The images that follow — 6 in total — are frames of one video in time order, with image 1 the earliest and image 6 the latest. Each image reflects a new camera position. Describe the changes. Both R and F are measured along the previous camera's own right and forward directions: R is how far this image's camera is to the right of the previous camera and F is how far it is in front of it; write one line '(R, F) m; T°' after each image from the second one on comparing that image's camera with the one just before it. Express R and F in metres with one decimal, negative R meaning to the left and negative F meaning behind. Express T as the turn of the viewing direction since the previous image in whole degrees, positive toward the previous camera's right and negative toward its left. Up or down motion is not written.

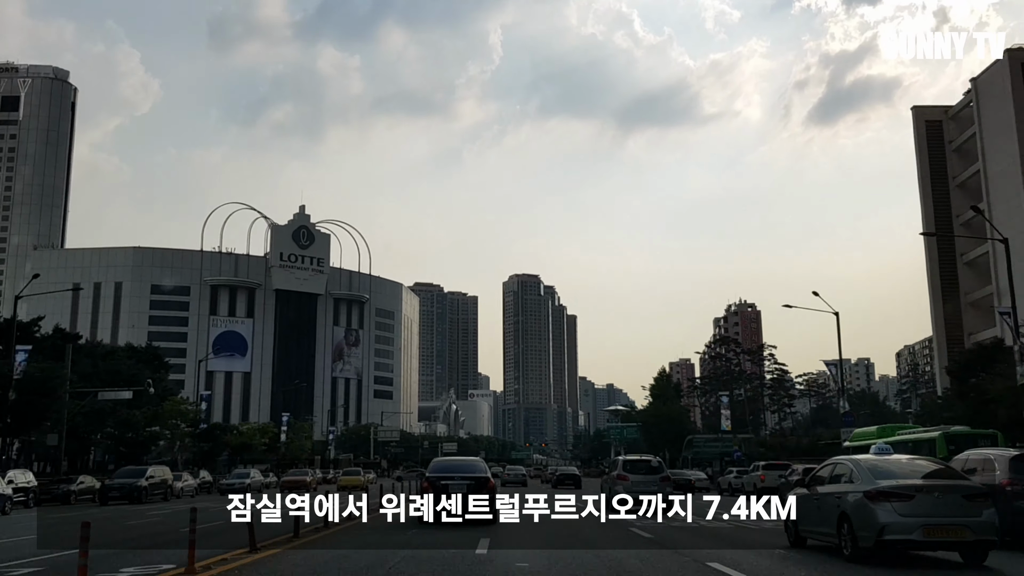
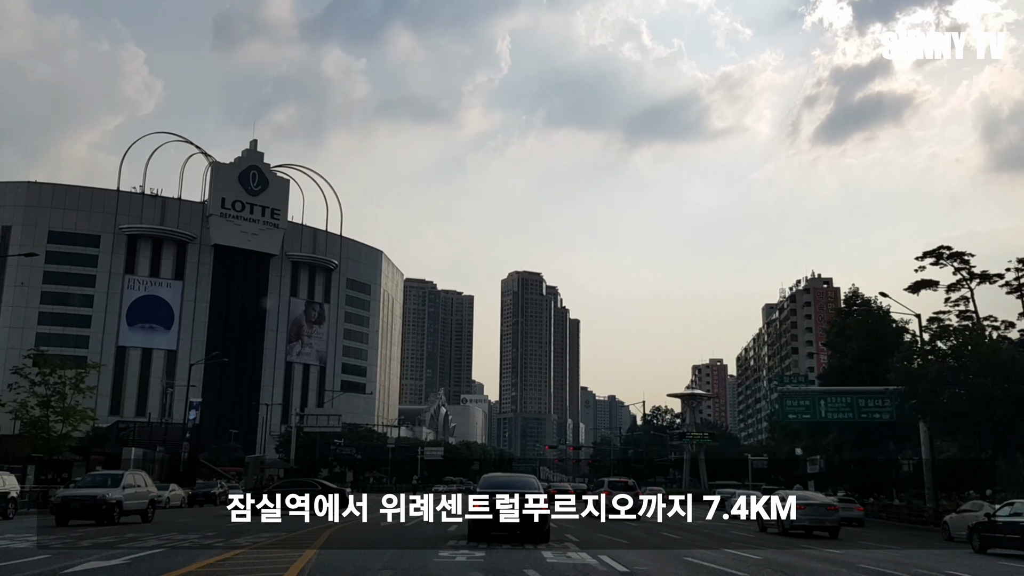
(-0.3, +10.4) m; 0°
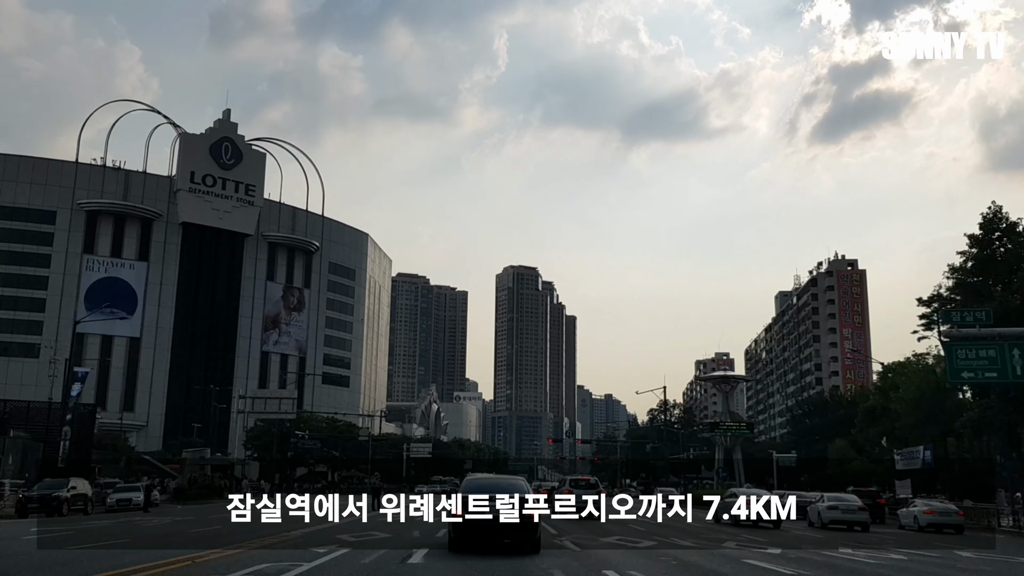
(0.0, +3.0) m; 0°
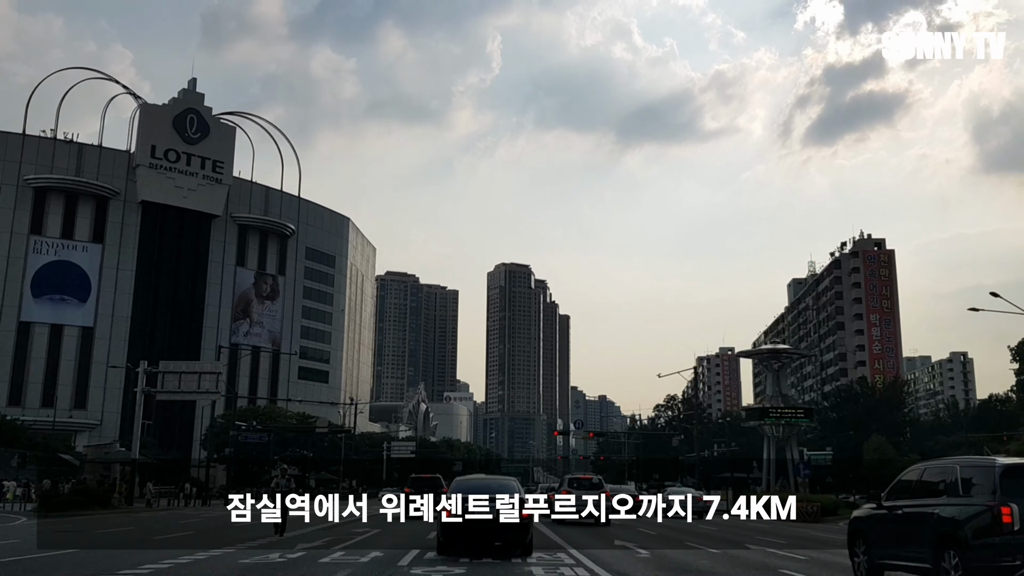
(0.0, +3.0) m; 0°
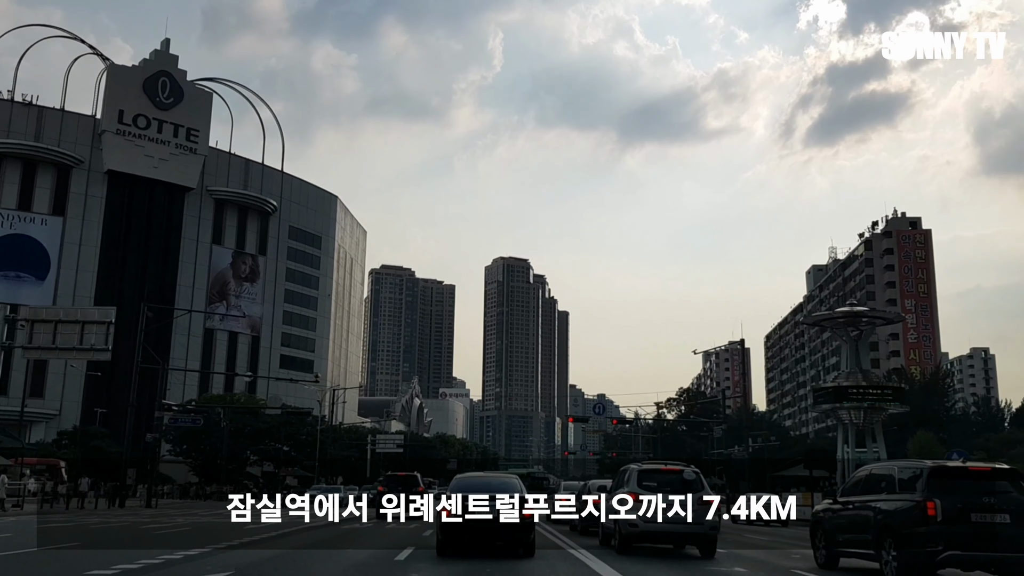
(0.0, +2.5) m; 0°
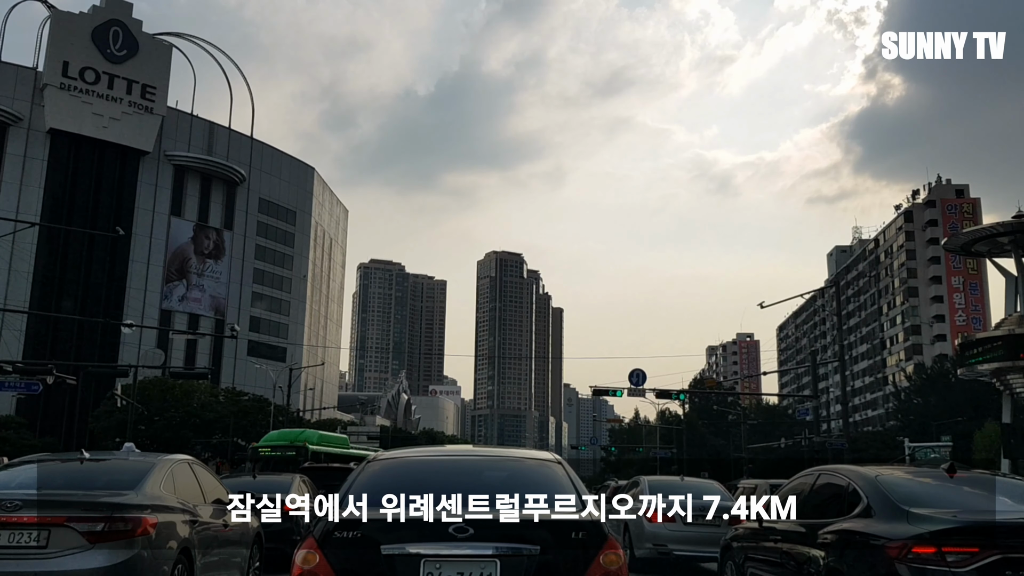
(0.0, +3.1) m; 0°
